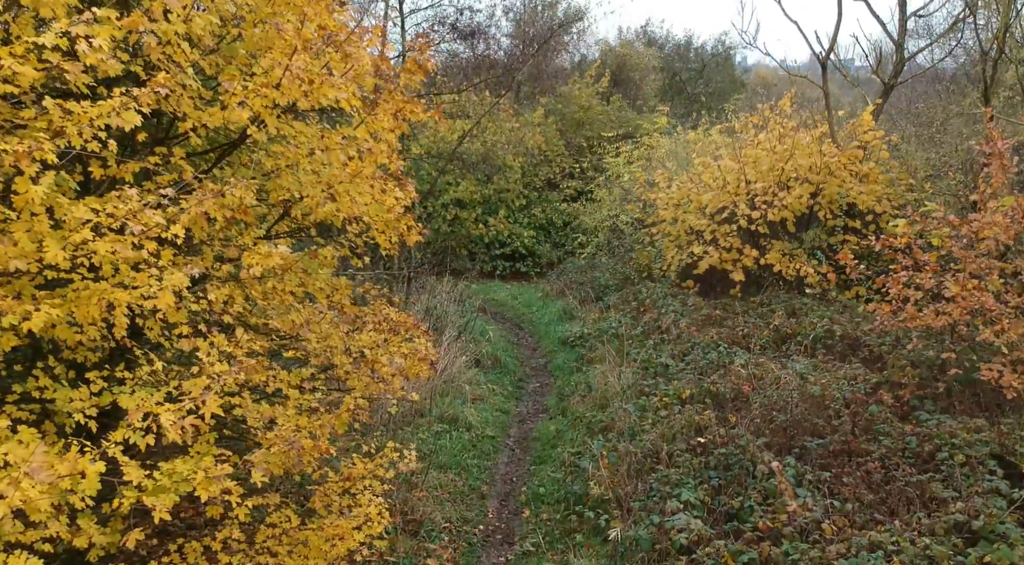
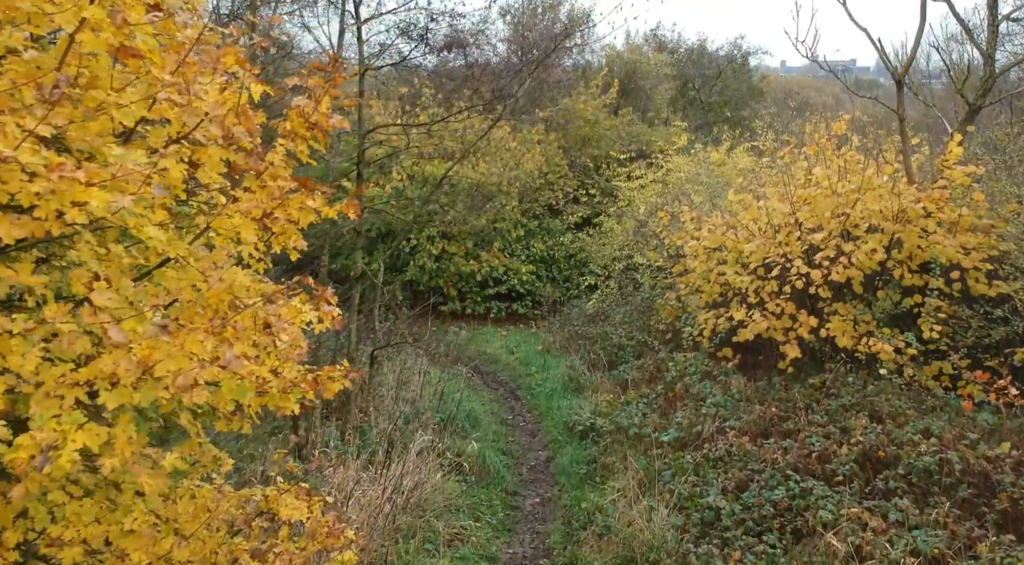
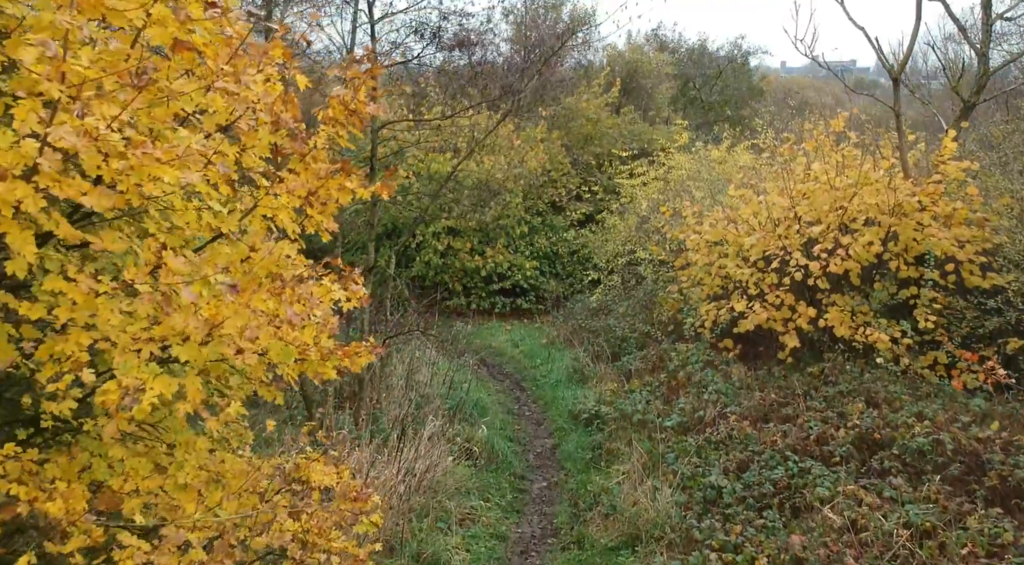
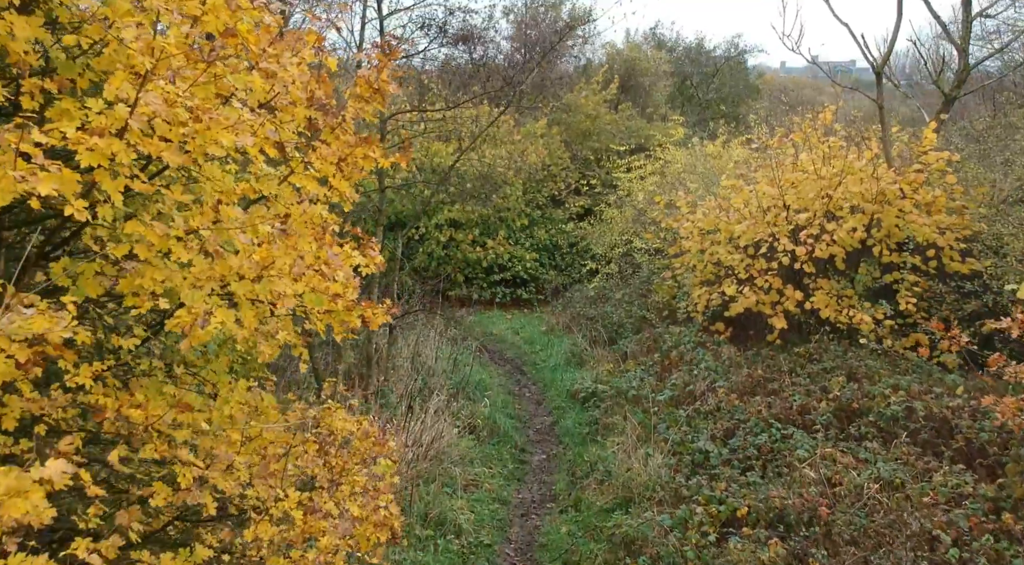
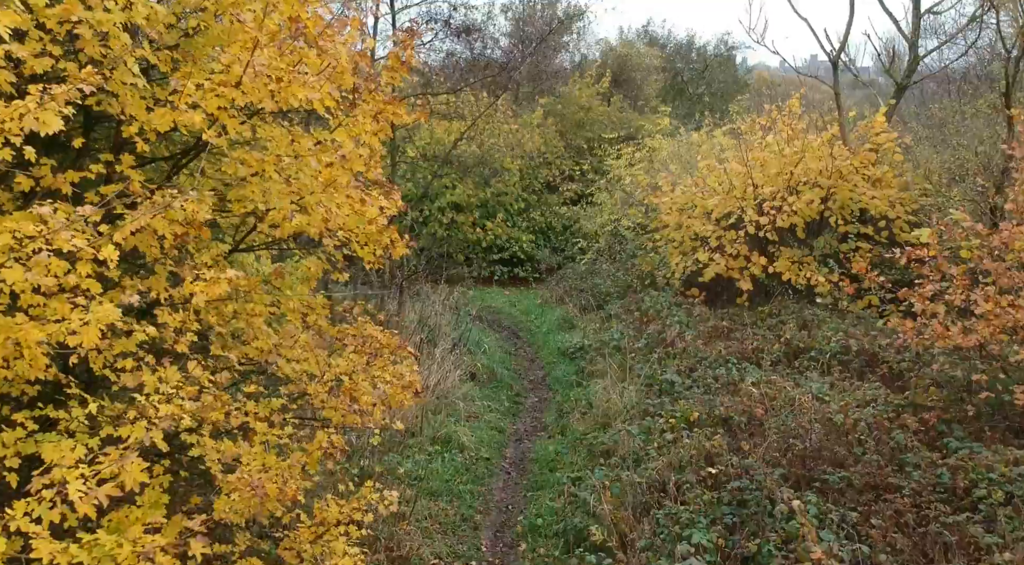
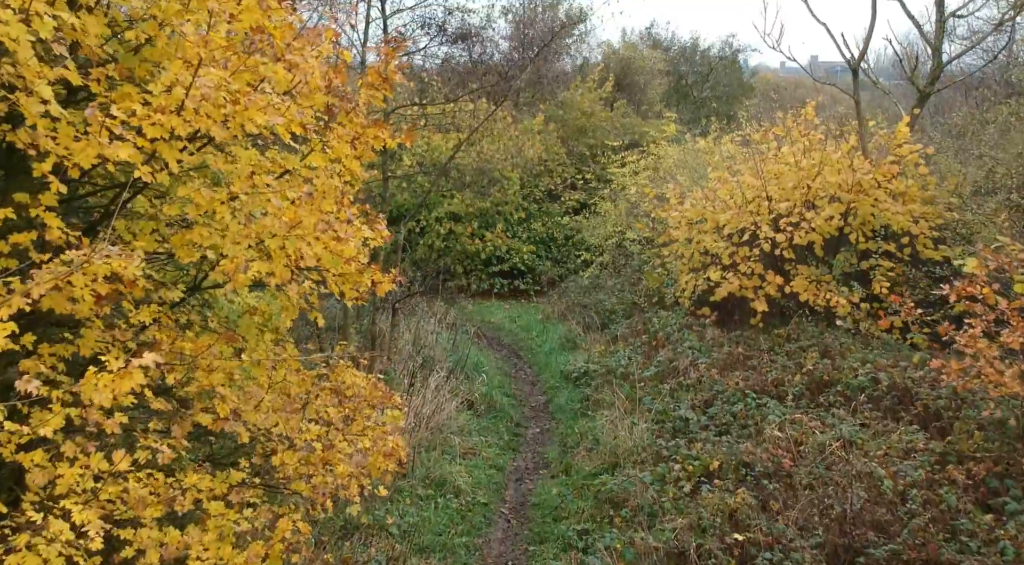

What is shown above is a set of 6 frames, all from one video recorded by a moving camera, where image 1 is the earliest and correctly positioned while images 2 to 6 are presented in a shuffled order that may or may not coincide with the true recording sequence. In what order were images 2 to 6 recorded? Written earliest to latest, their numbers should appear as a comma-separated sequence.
5, 6, 4, 3, 2
